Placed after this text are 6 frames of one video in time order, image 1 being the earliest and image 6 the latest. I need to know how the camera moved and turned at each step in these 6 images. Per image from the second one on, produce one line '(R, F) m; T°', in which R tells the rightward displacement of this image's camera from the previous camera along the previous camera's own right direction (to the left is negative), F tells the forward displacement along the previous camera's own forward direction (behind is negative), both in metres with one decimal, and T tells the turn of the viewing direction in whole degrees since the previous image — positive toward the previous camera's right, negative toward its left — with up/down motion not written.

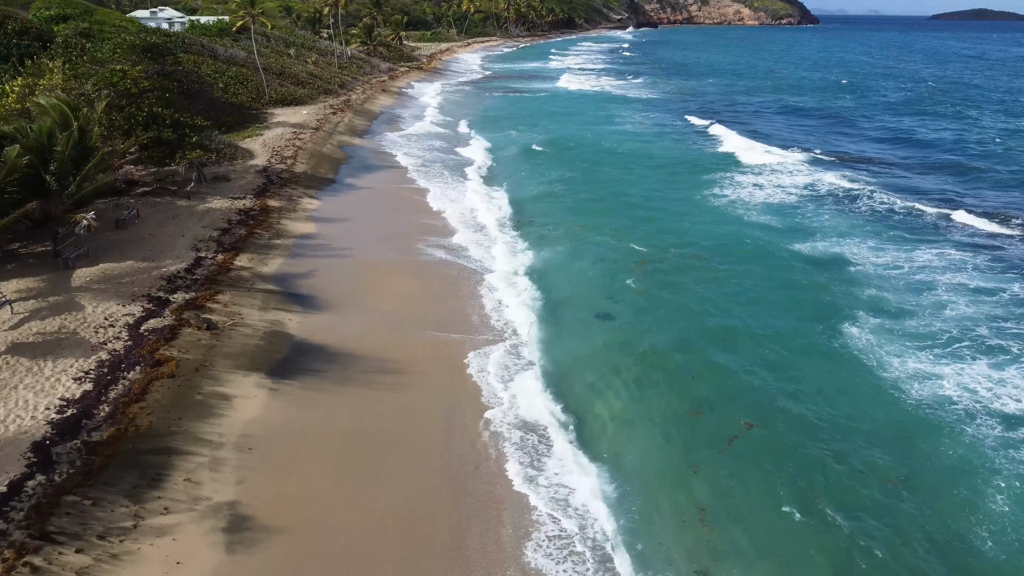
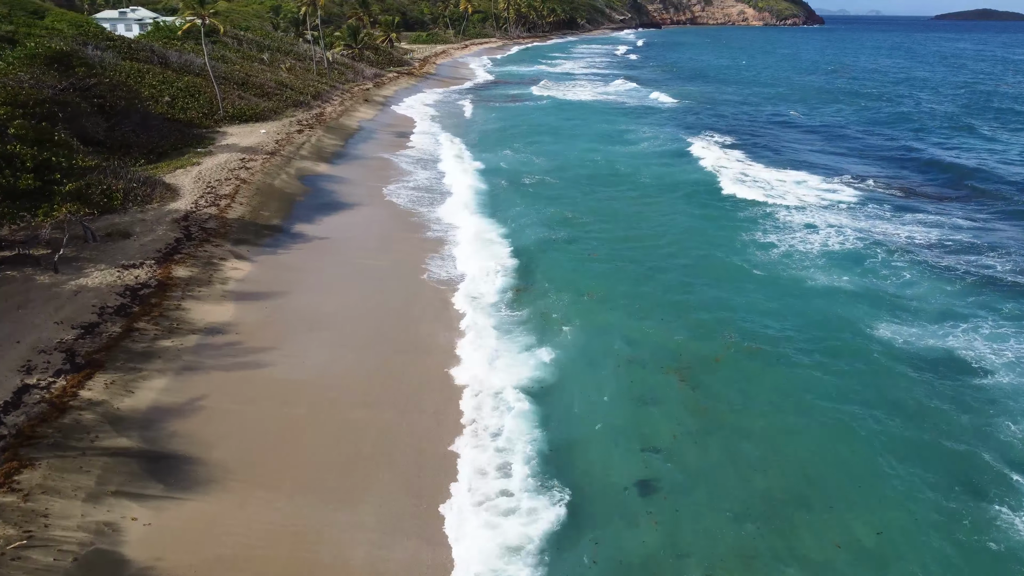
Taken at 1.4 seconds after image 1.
(+0.2, +5.7) m; 0°
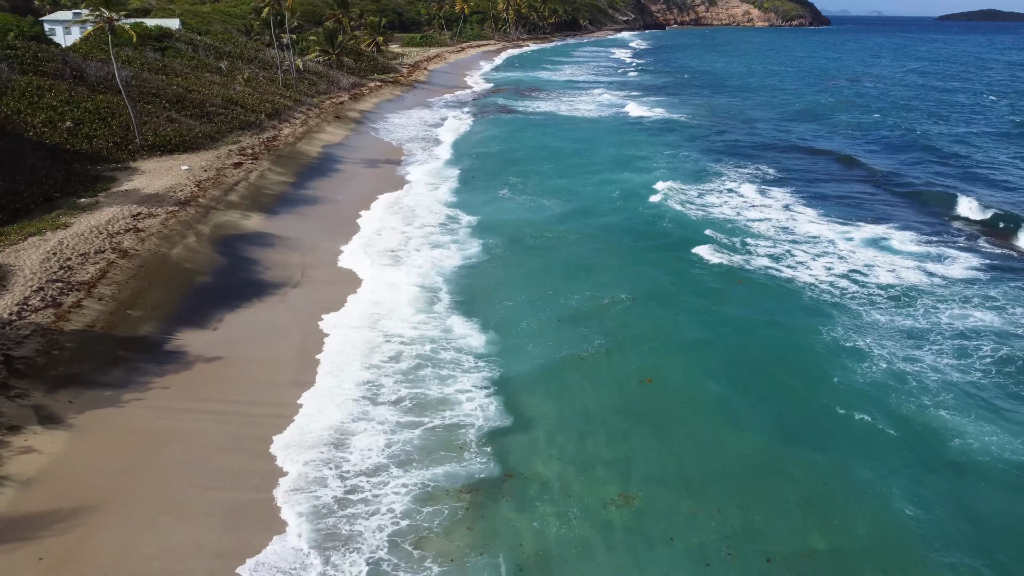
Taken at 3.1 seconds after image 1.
(+0.3, +7.1) m; 0°
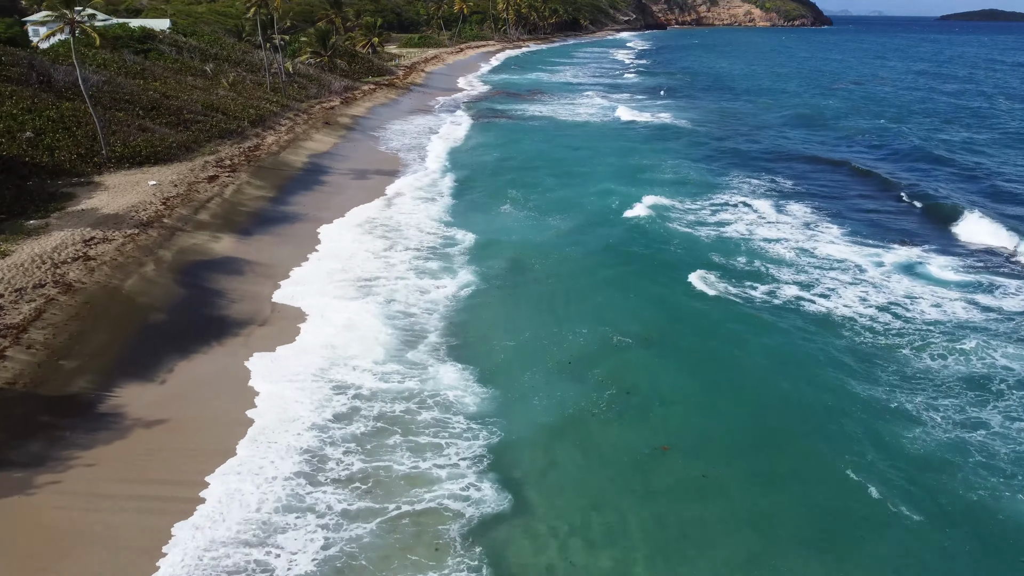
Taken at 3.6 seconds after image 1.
(+0.1, +2.1) m; 0°
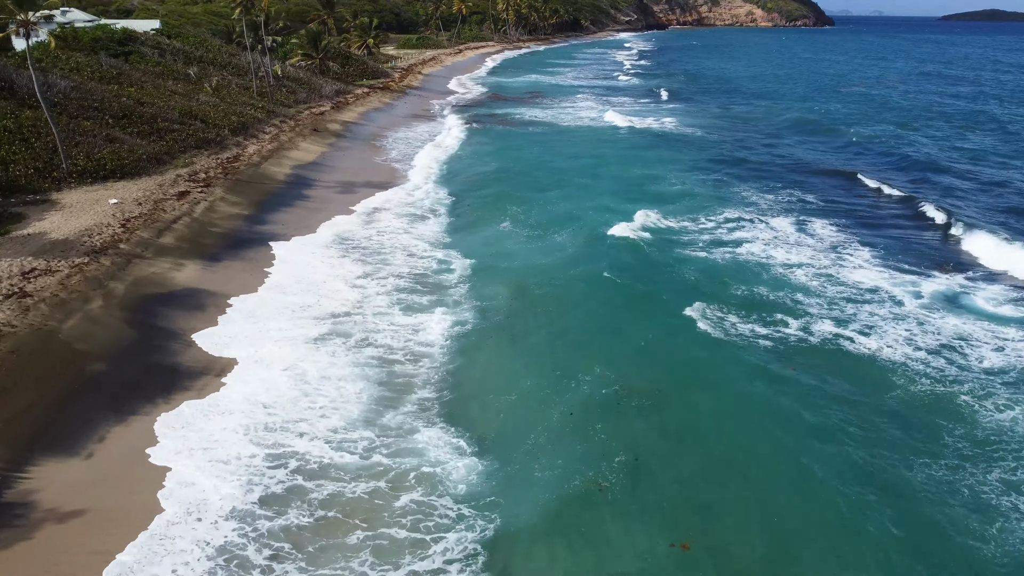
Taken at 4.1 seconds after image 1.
(+0.1, +2.1) m; 0°
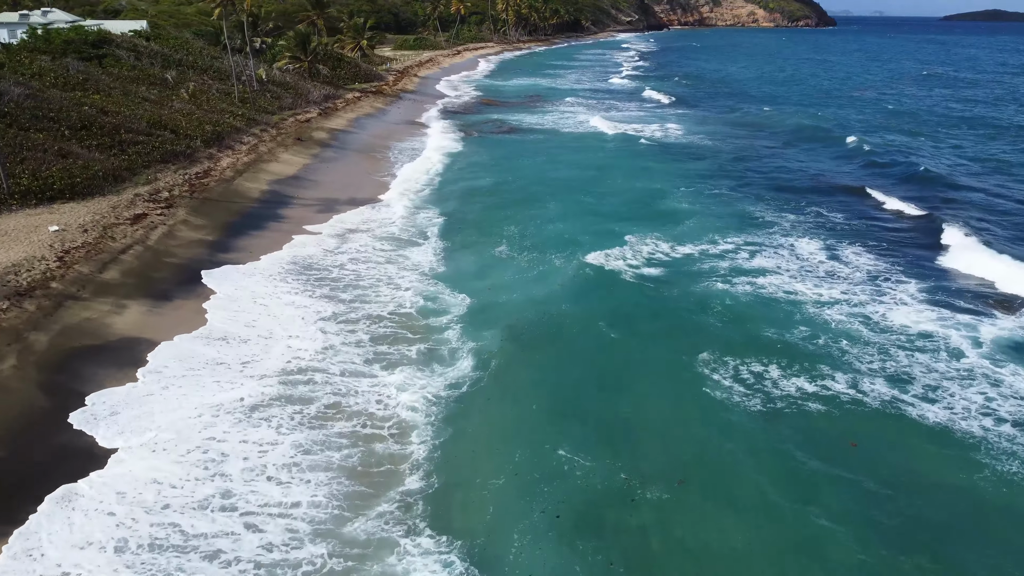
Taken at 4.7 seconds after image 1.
(+0.1, +2.5) m; 0°
